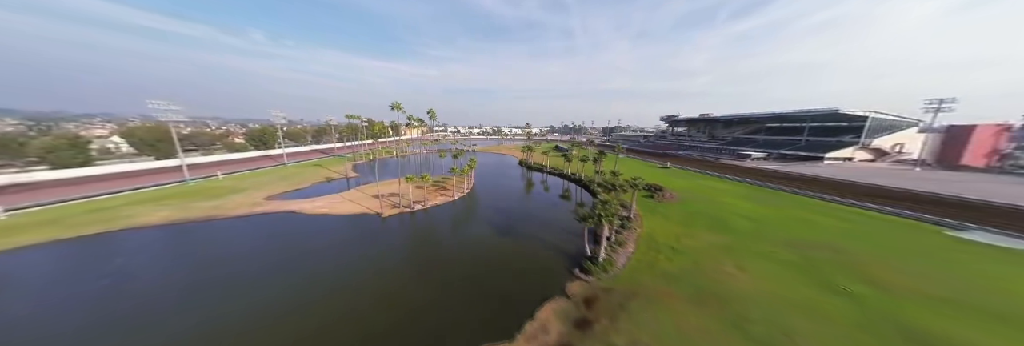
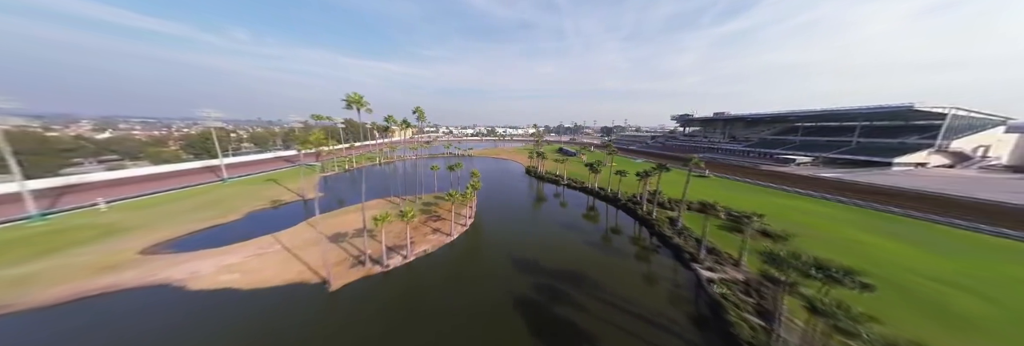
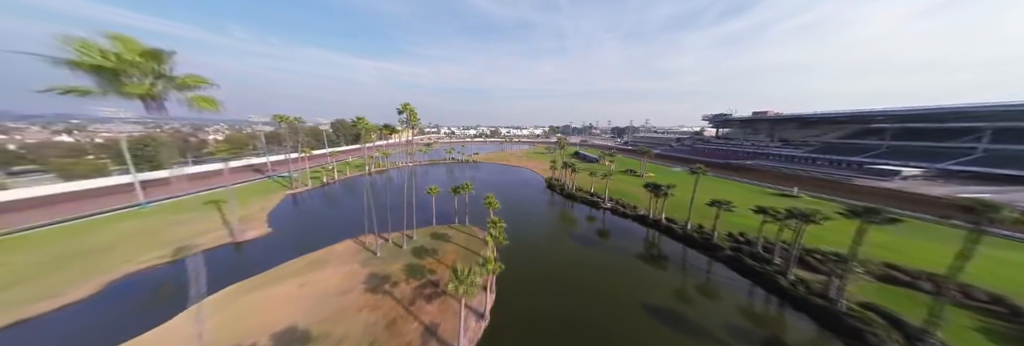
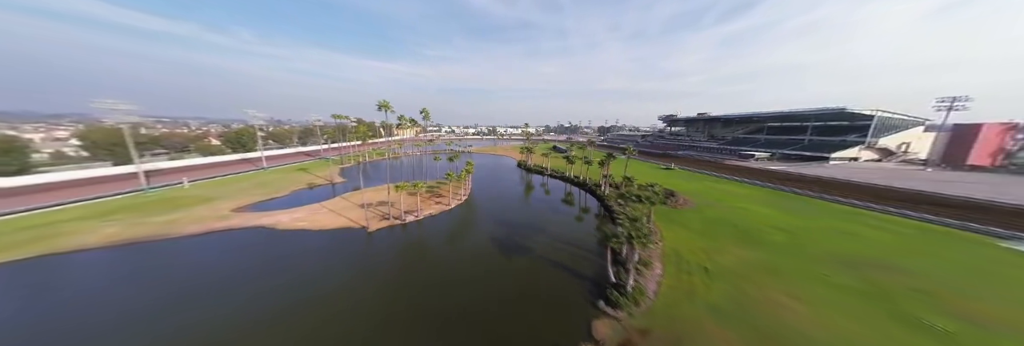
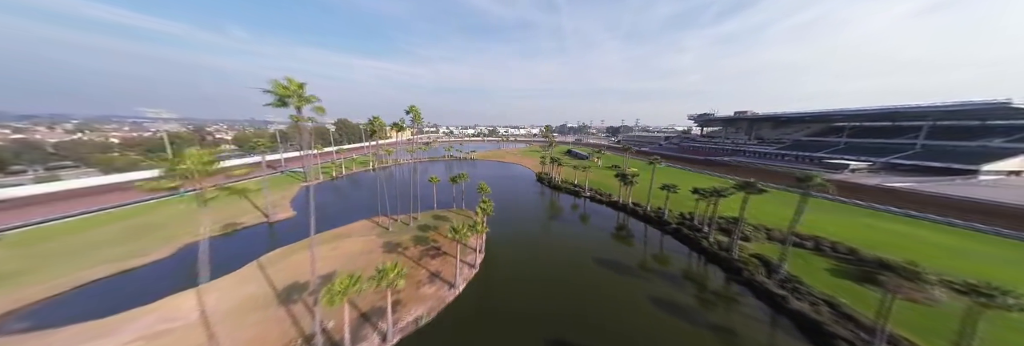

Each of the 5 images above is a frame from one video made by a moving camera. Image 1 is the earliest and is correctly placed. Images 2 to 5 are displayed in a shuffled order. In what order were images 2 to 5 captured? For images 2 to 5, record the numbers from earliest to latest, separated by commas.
4, 2, 5, 3
